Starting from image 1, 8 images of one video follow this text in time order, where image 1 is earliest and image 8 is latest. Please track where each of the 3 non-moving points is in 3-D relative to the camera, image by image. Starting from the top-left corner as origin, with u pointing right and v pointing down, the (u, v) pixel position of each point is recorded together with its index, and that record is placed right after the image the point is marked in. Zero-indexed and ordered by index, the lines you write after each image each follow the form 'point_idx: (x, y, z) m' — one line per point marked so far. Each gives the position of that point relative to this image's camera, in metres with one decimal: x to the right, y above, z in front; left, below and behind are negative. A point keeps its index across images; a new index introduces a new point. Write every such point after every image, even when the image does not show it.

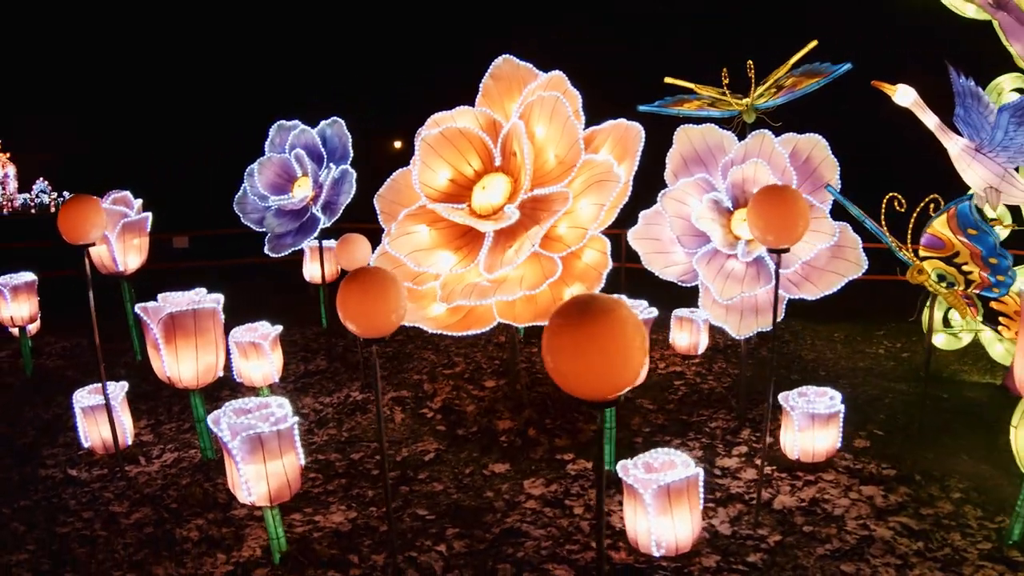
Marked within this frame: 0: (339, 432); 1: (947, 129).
0: (-1.1, -0.9, +4.8) m
1: (+2.6, +1.0, +4.8) m
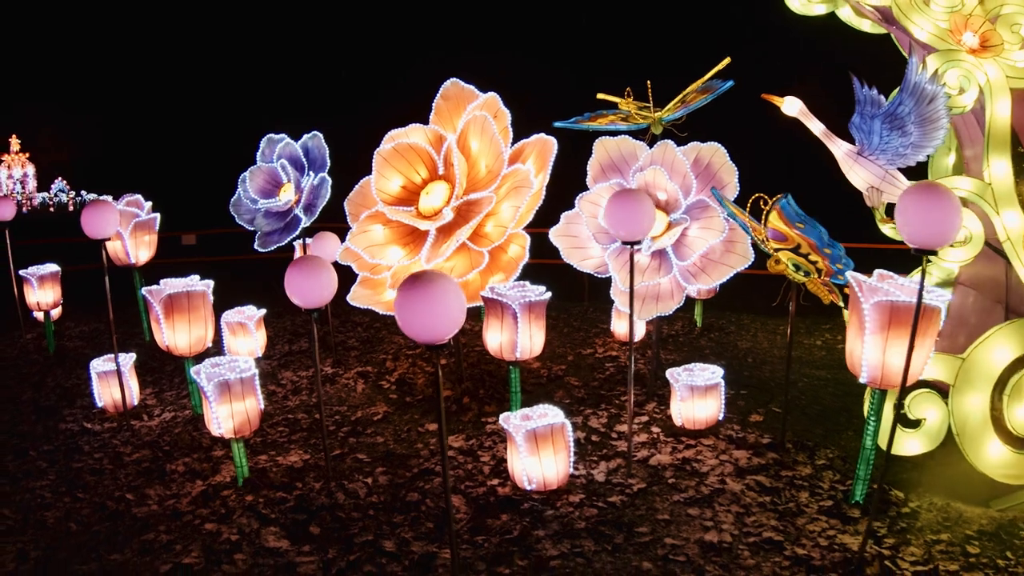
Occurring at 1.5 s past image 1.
0: (-1.5, -0.8, +5.7) m
1: (+2.2, +1.0, +5.5) m
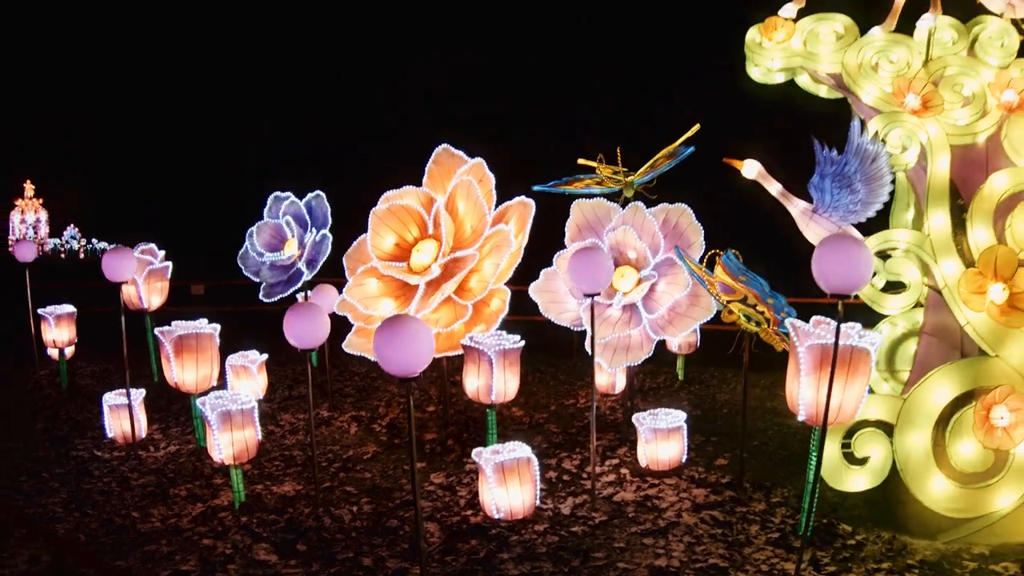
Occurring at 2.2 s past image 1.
0: (-1.7, -1.2, +6.1) m
1: (+2.1, +0.6, +6.0) m
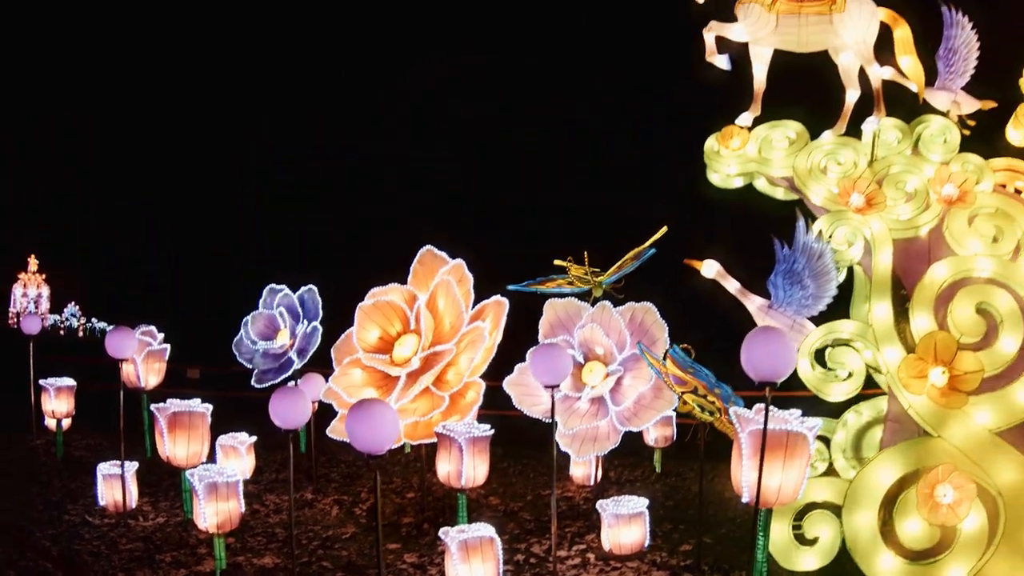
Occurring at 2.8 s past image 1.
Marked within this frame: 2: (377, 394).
0: (-1.8, -1.9, +6.2) m
1: (+1.9, 0.0, +6.3) m
2: (-1.0, -0.9, +6.3) m
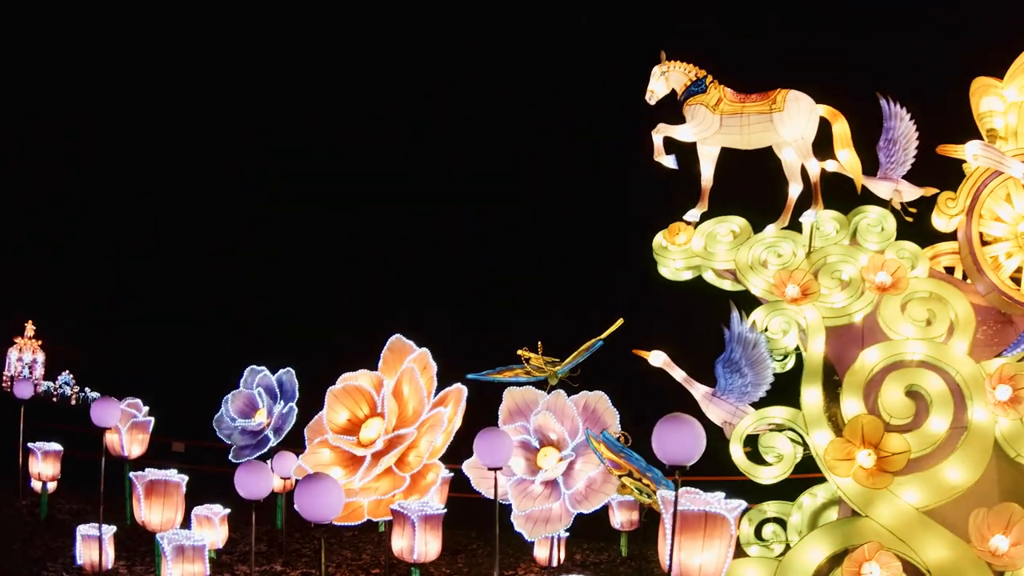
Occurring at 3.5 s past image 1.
0: (-2.2, -2.6, +6.5) m
1: (+1.6, -0.7, +6.6) m
2: (-1.4, -1.6, +6.6) m
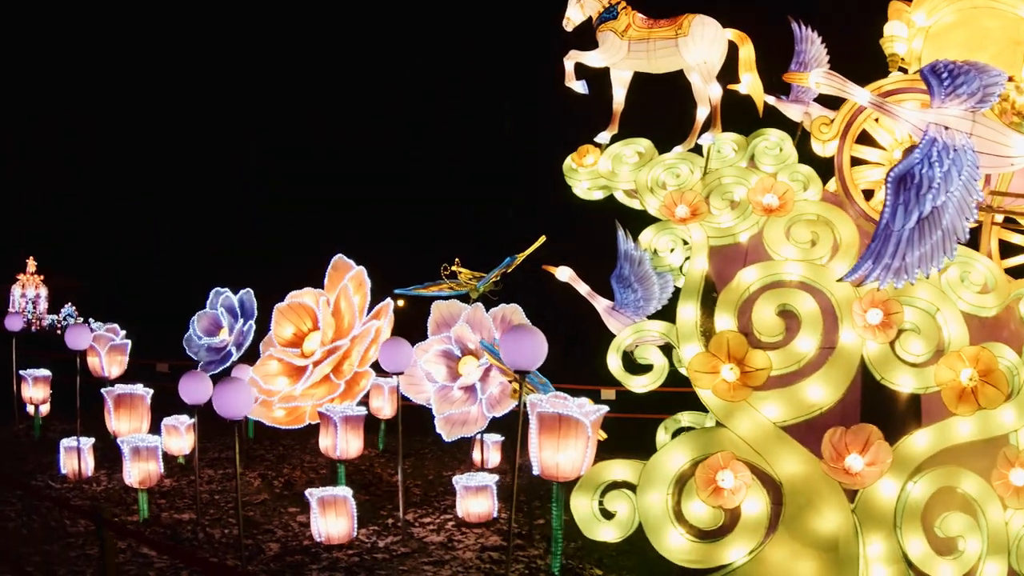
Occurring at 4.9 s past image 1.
0: (-2.9, -1.9, +7.6) m
1: (+0.8, 0.0, +7.1) m
2: (-2.2, -0.9, +7.5) m
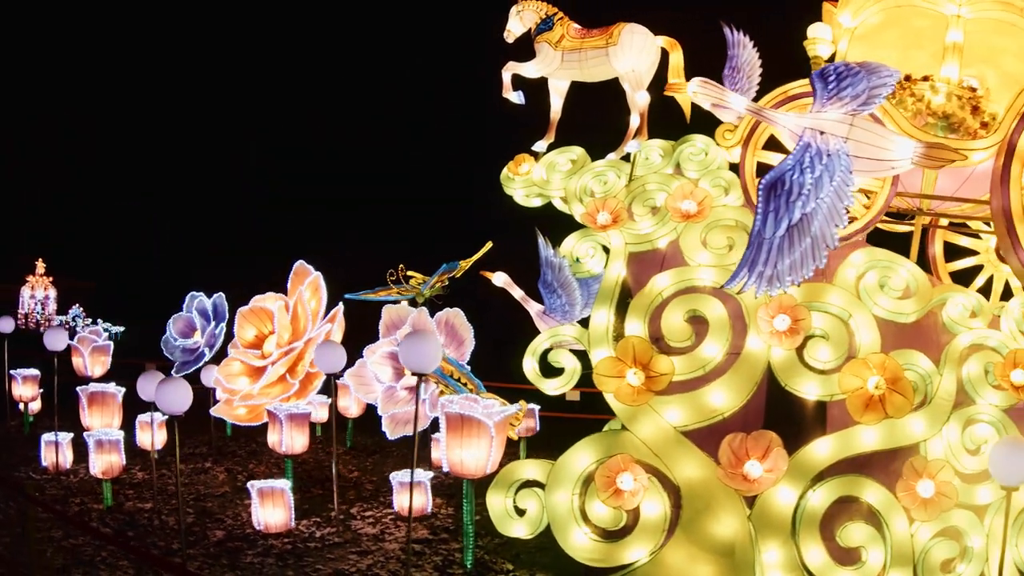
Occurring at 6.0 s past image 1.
0: (-3.5, -2.0, +8.2) m
1: (+0.1, -0.1, +7.3) m
2: (-2.7, -1.0, +8.0) m
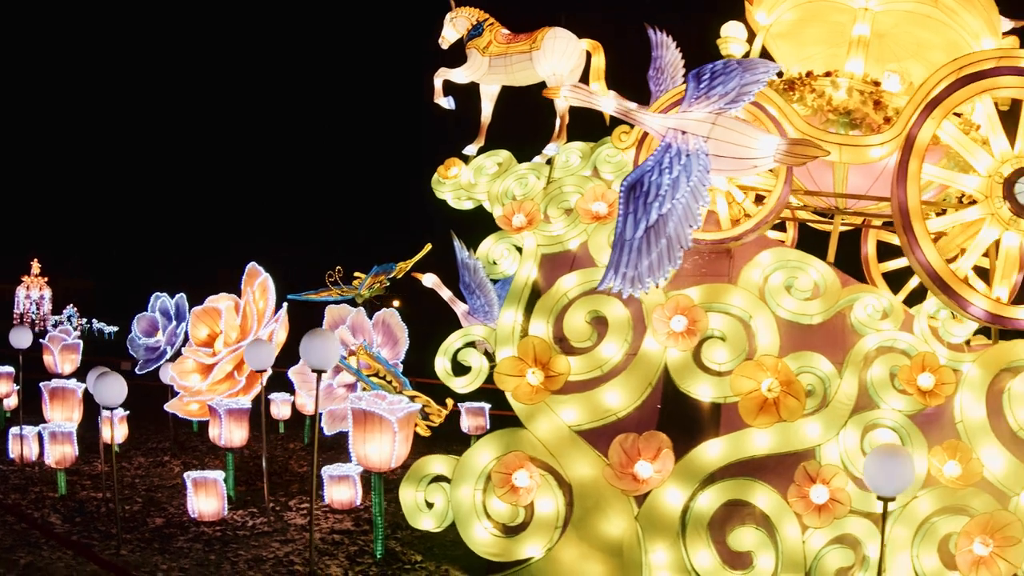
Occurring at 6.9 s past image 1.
0: (-4.1, -2.0, +8.6) m
1: (-0.6, -0.1, +7.4) m
2: (-3.4, -1.0, +8.4) m
